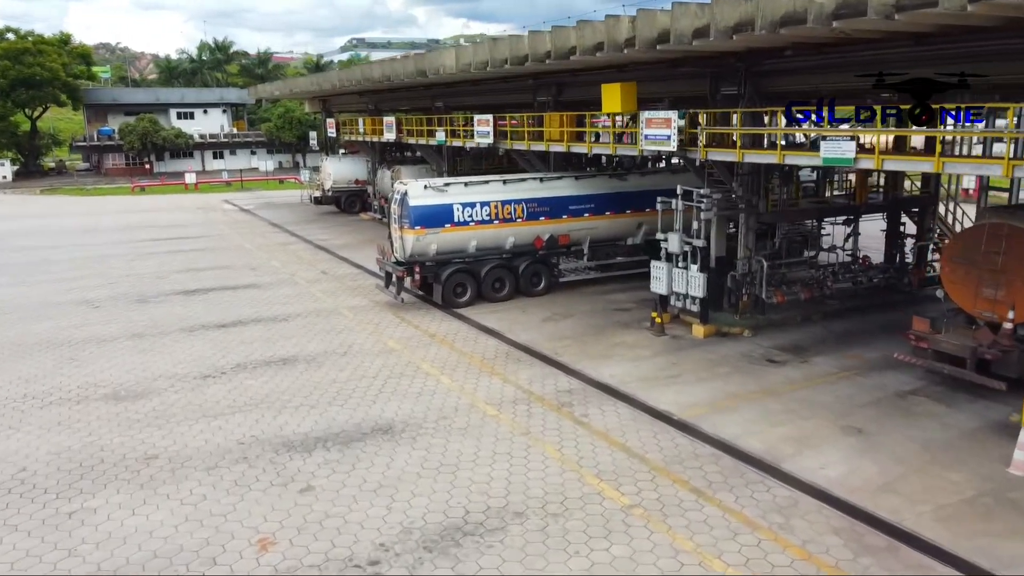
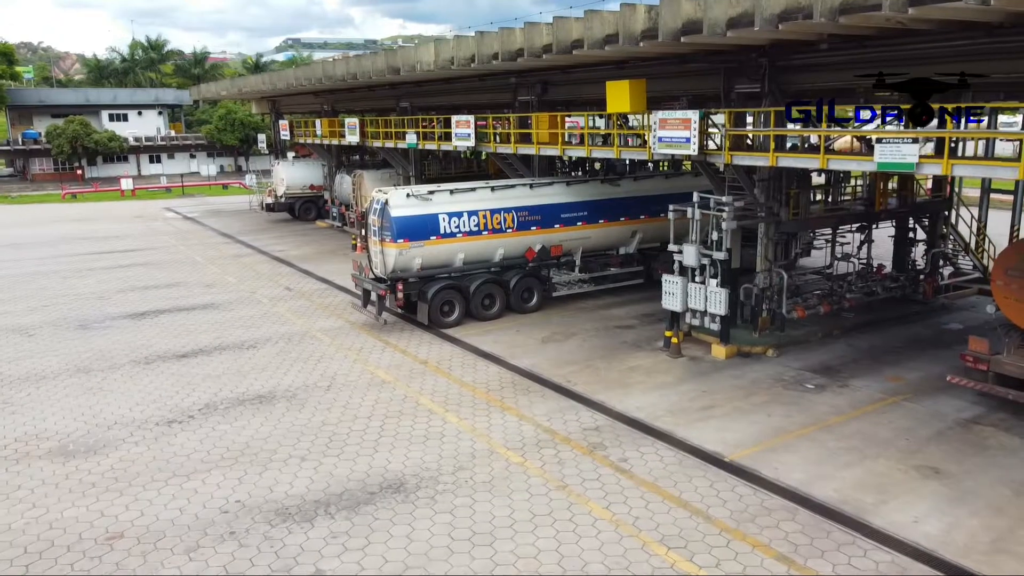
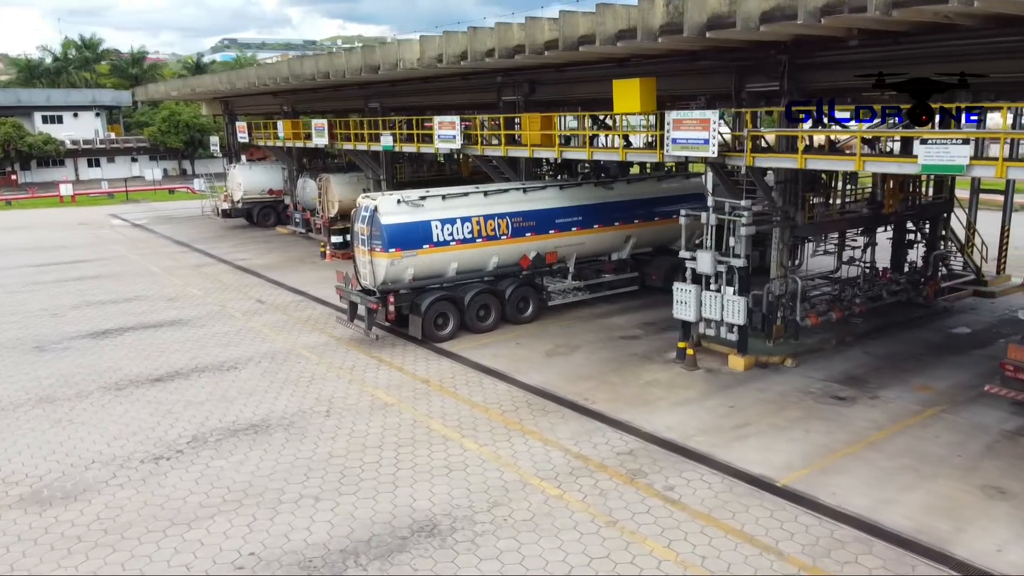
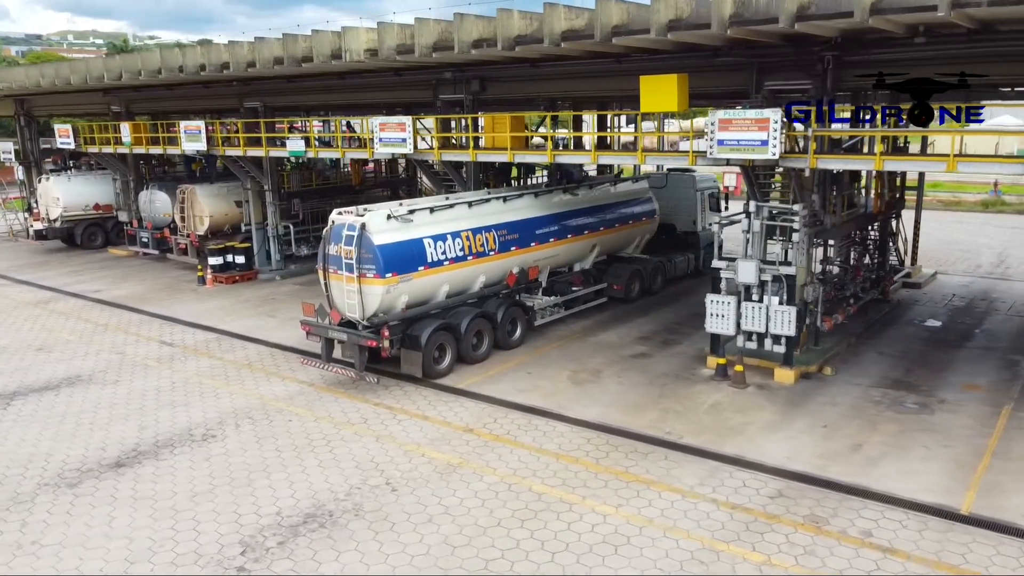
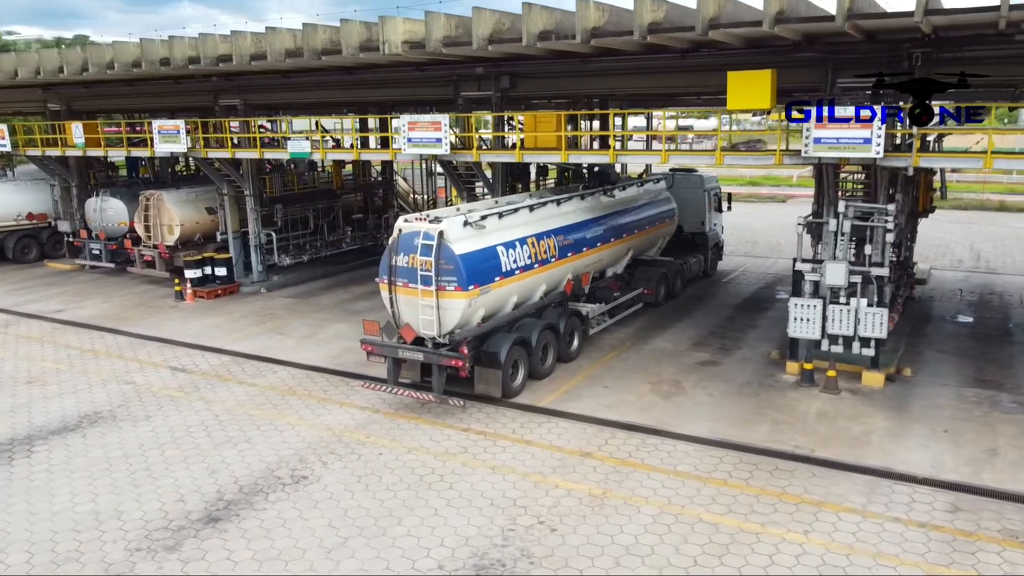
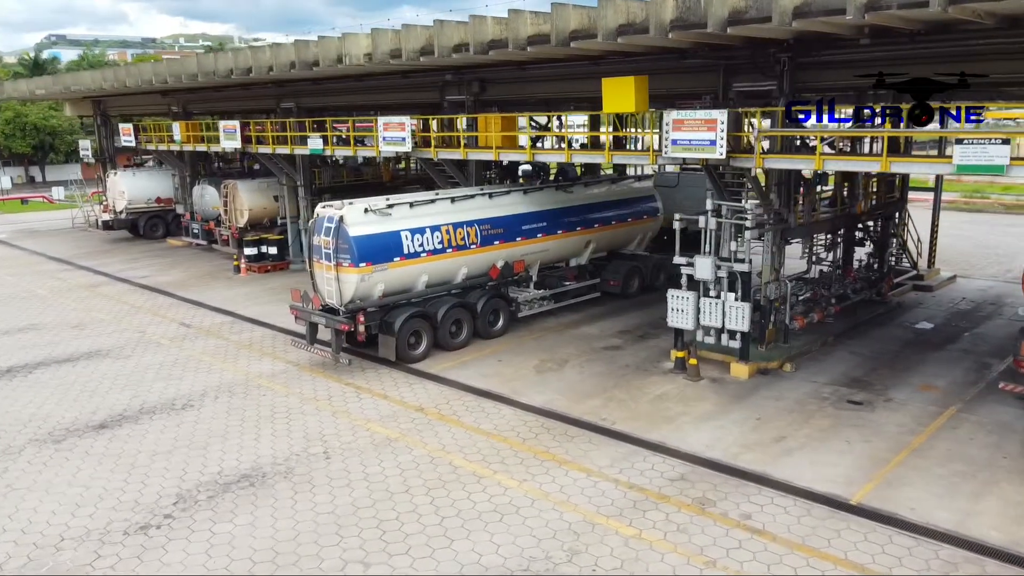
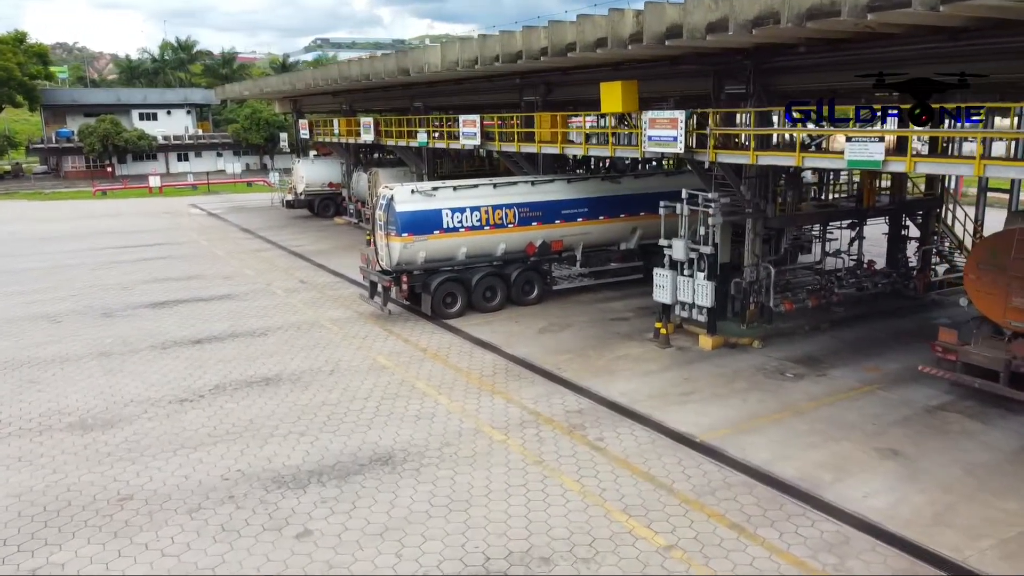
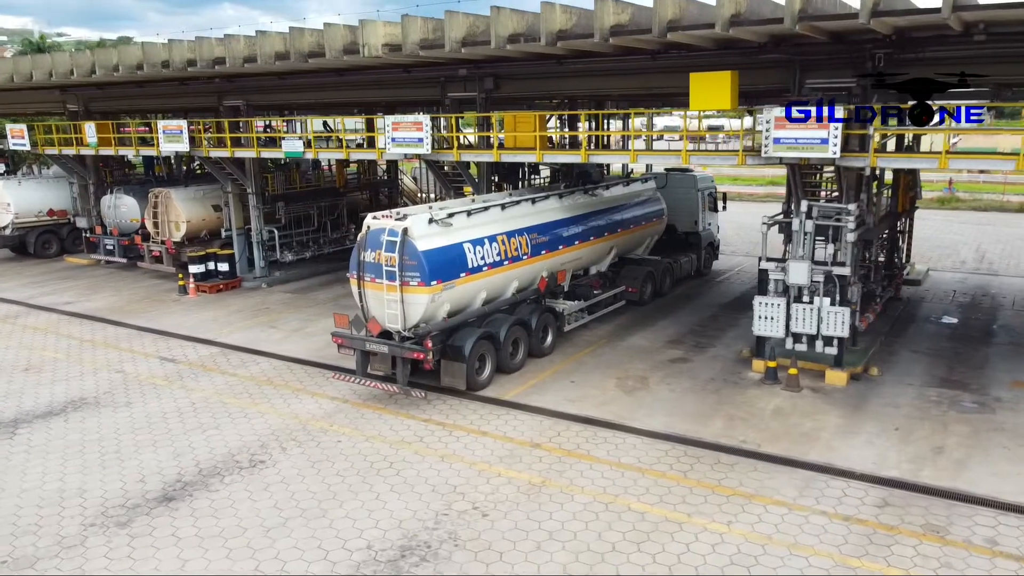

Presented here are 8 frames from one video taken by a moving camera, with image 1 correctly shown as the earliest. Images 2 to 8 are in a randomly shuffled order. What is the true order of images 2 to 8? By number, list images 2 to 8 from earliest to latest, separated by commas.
7, 2, 3, 6, 4, 8, 5
